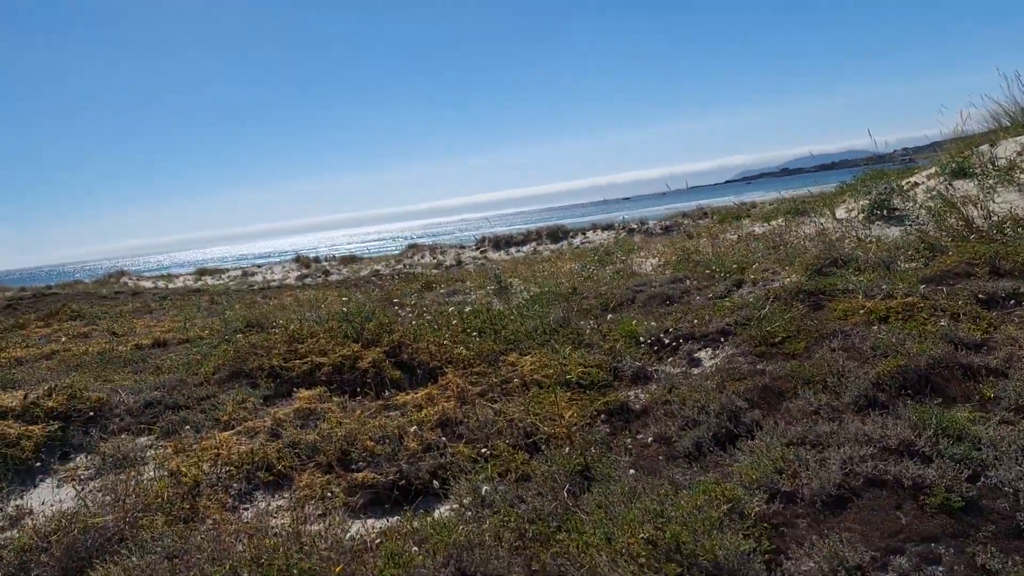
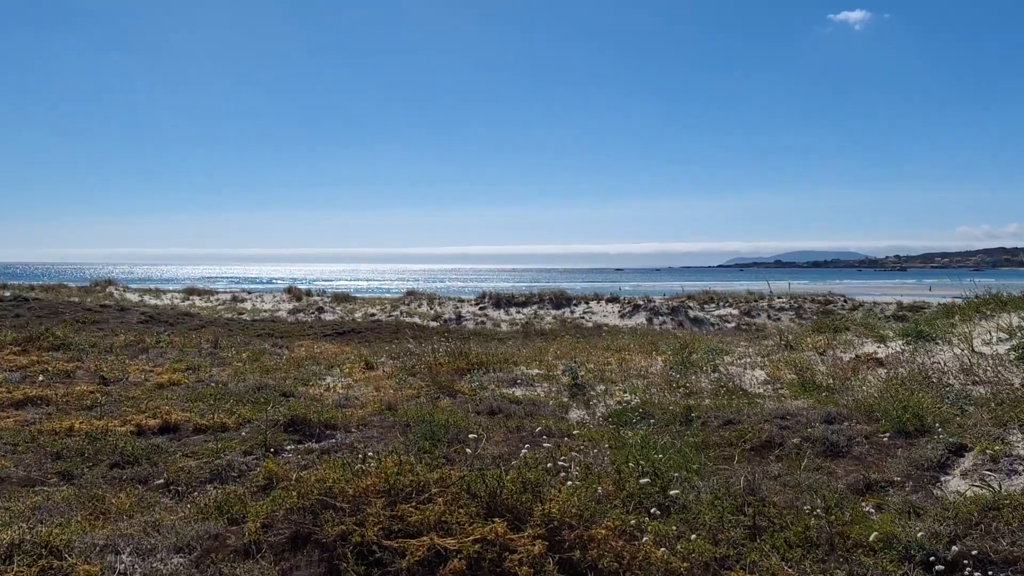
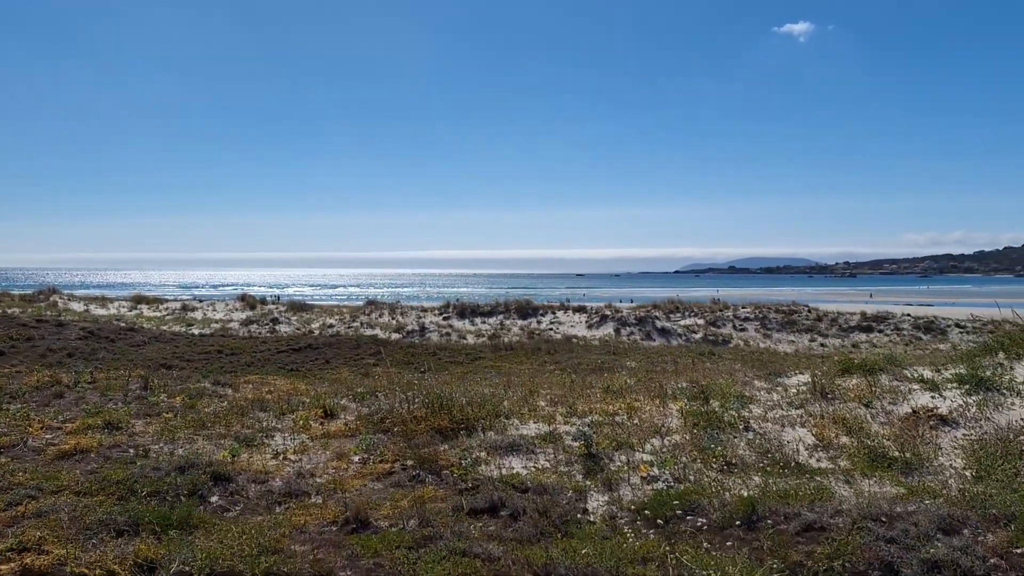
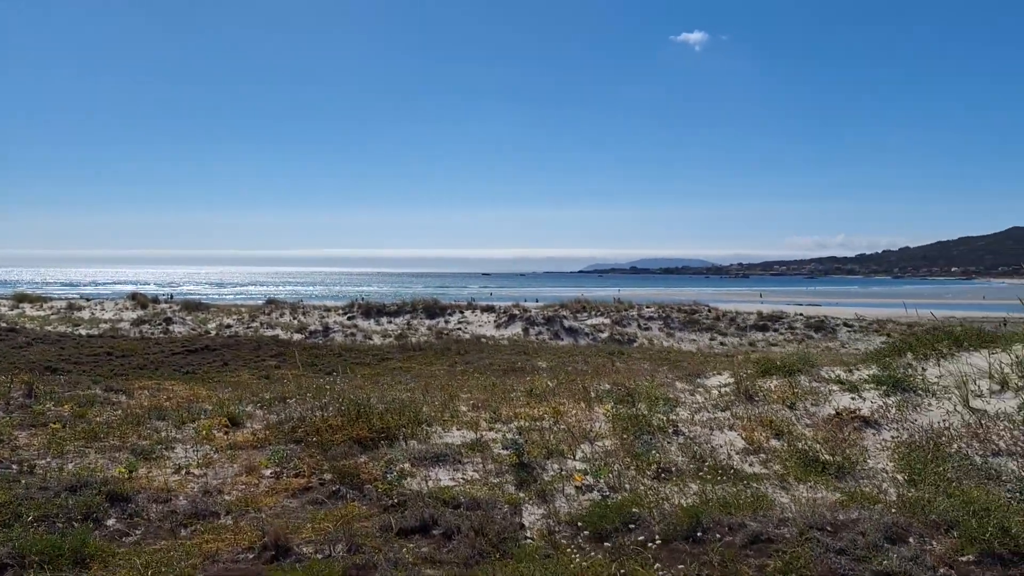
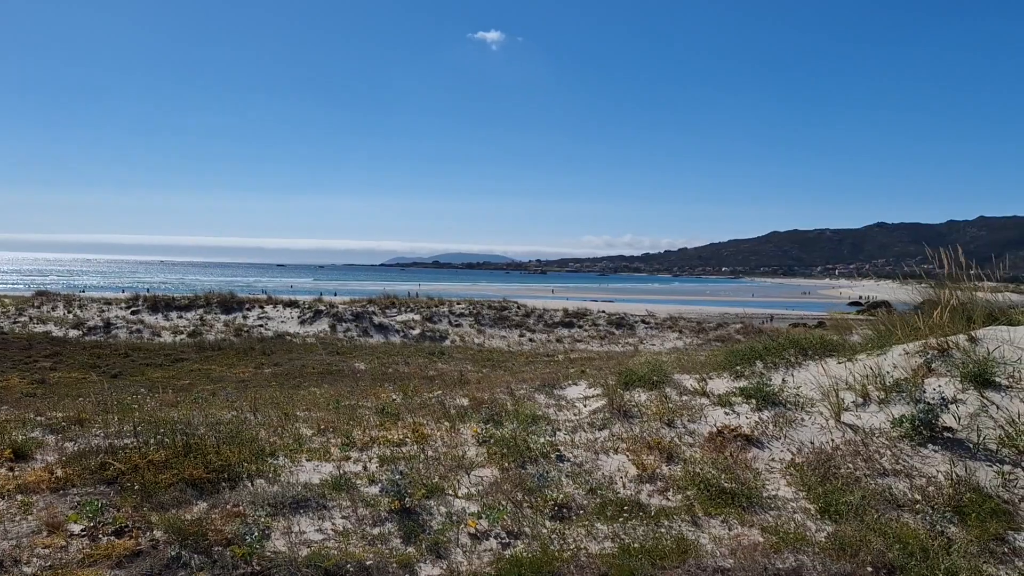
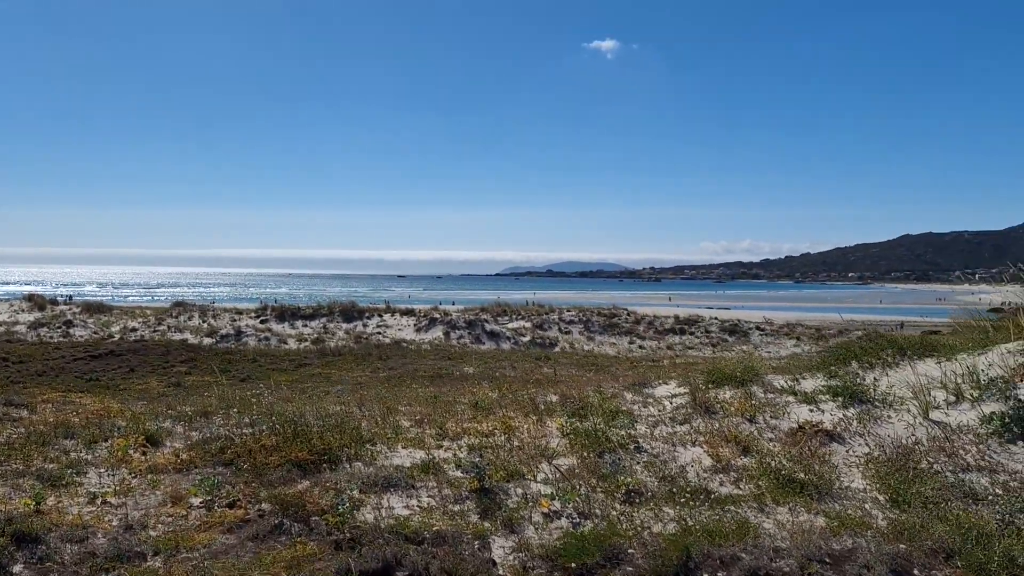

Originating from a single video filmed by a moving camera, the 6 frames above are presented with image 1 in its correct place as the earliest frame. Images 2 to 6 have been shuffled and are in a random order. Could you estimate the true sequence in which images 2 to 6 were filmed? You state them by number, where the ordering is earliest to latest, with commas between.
2, 3, 4, 6, 5
